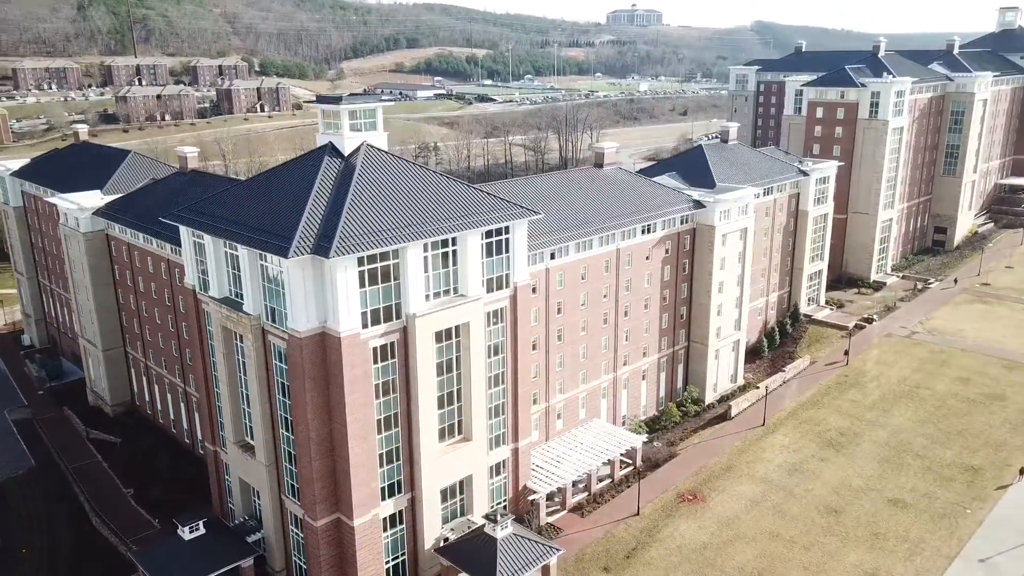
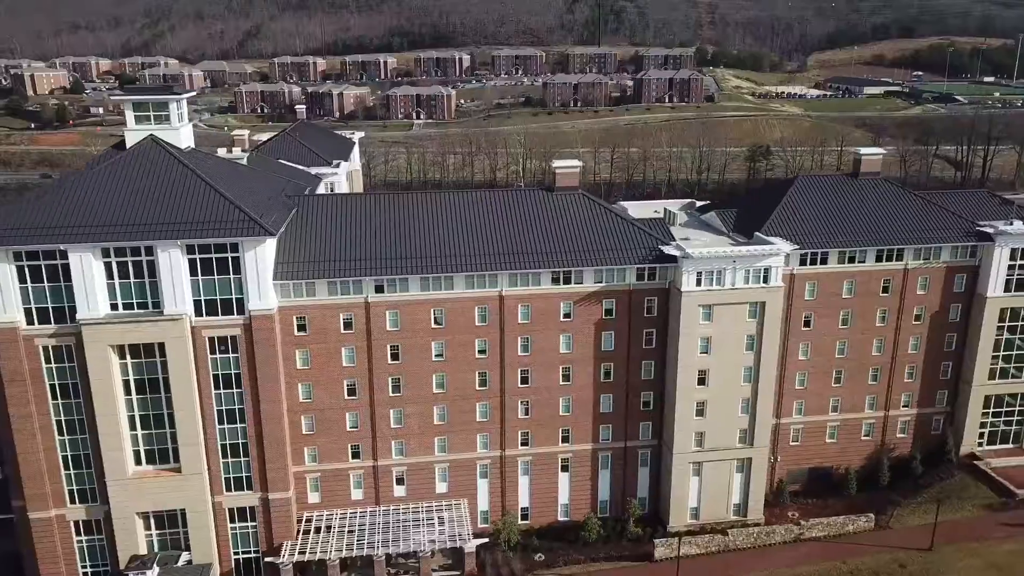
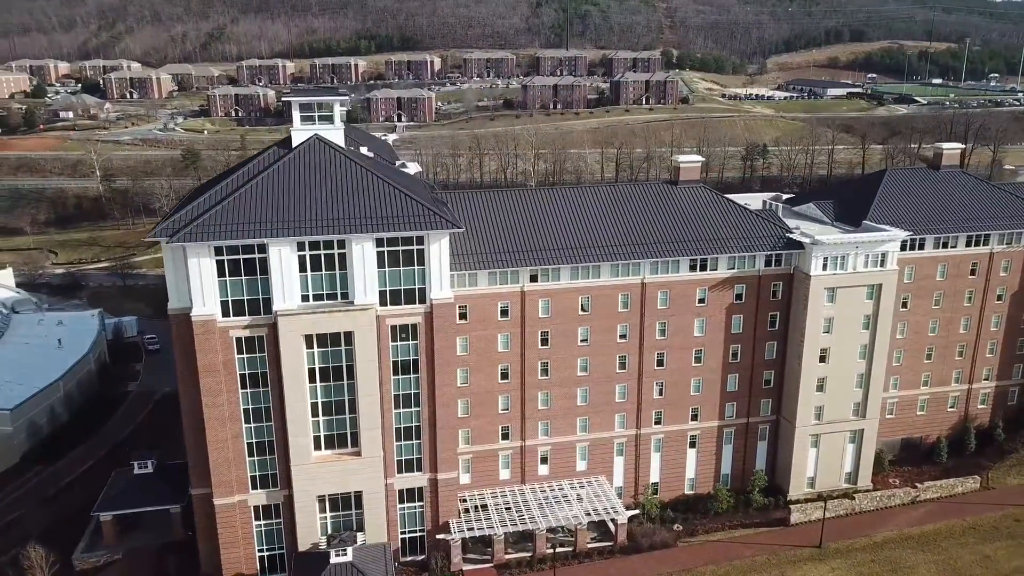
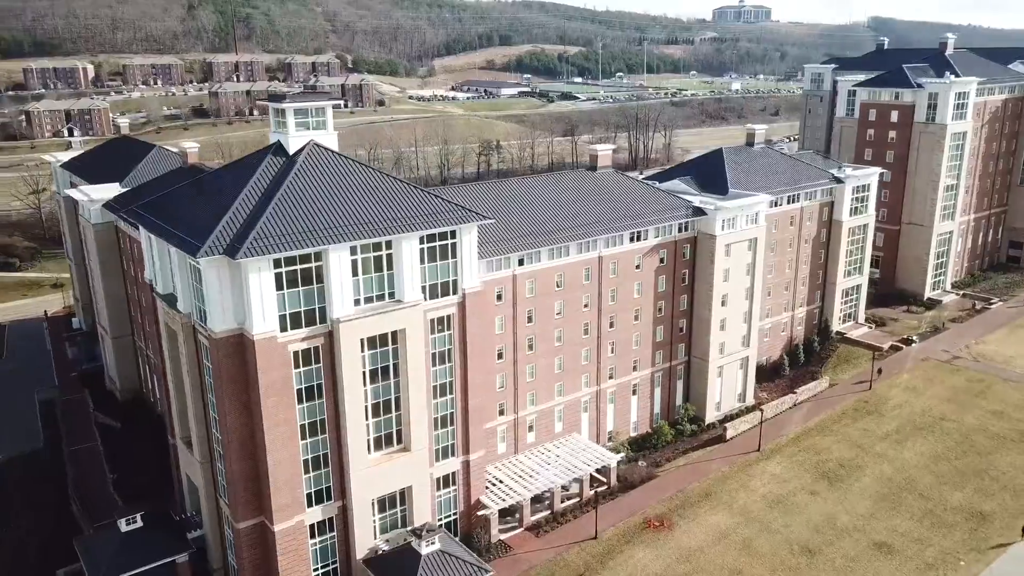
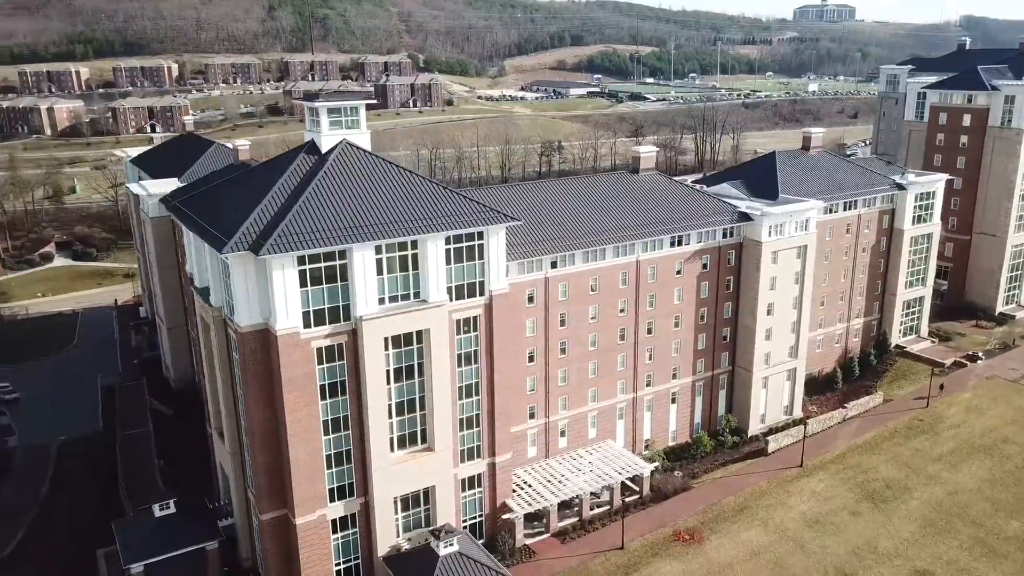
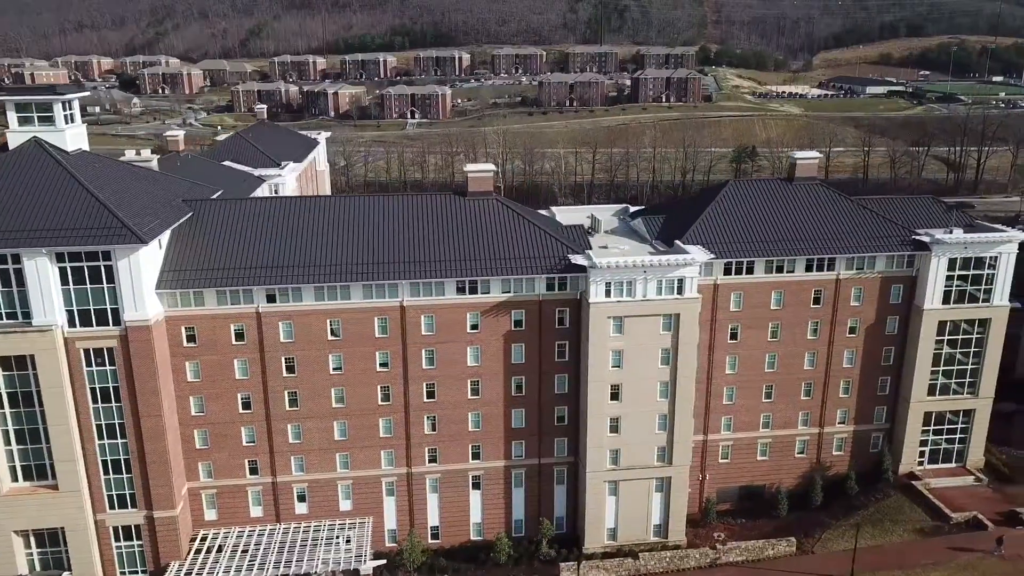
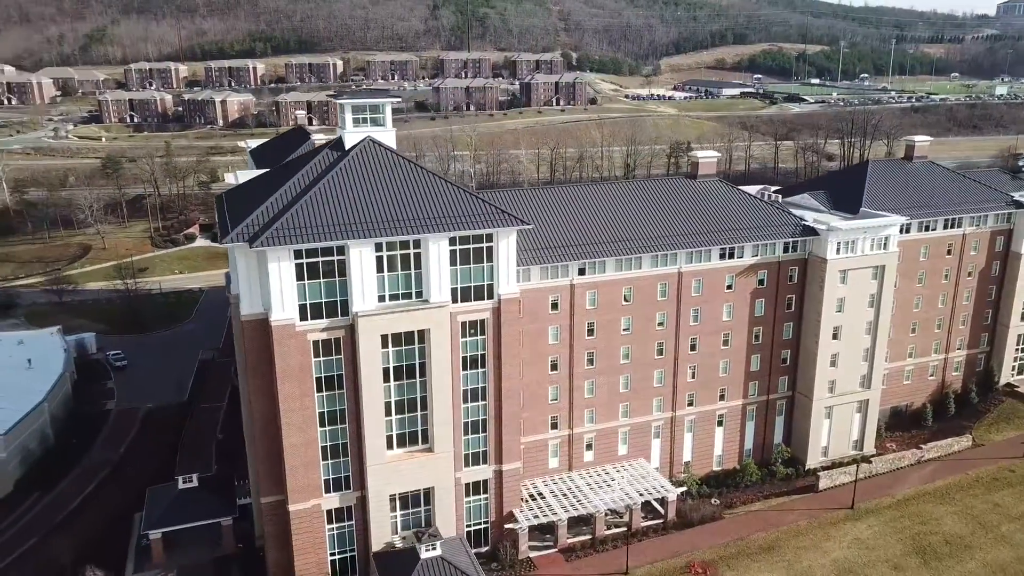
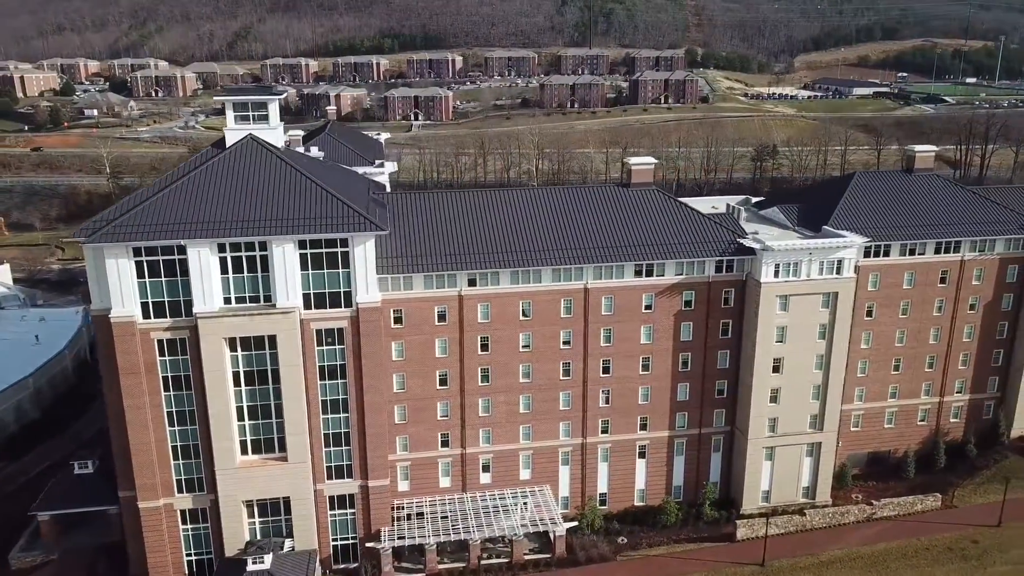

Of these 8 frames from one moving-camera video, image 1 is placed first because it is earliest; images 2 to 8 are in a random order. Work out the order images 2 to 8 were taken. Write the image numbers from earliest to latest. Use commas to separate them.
4, 5, 7, 3, 8, 2, 6
